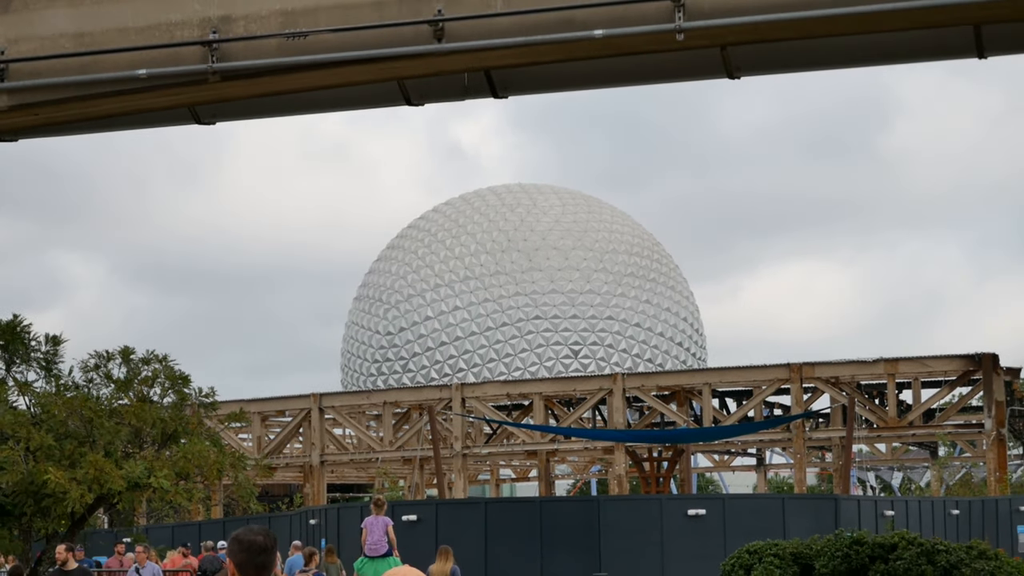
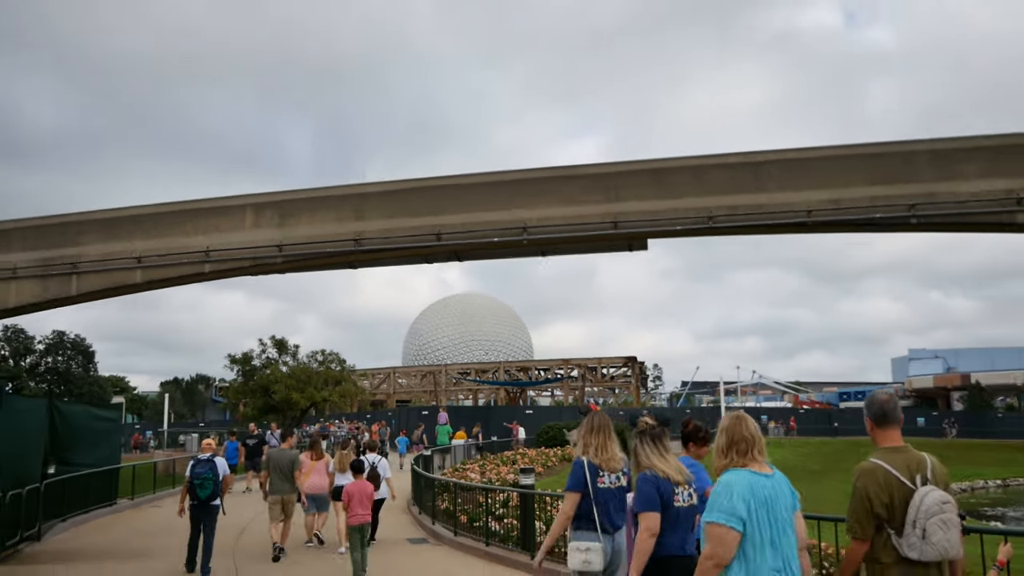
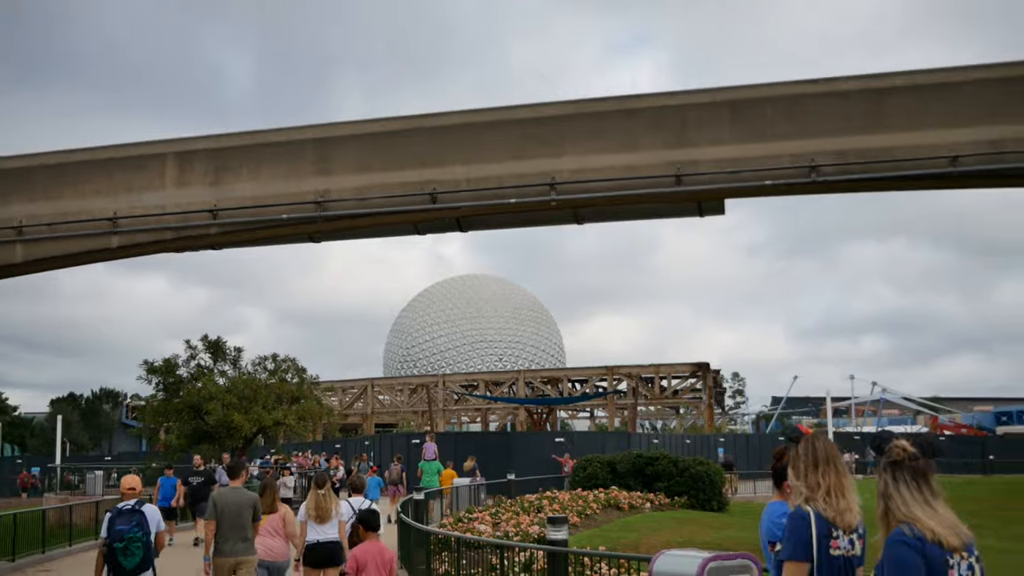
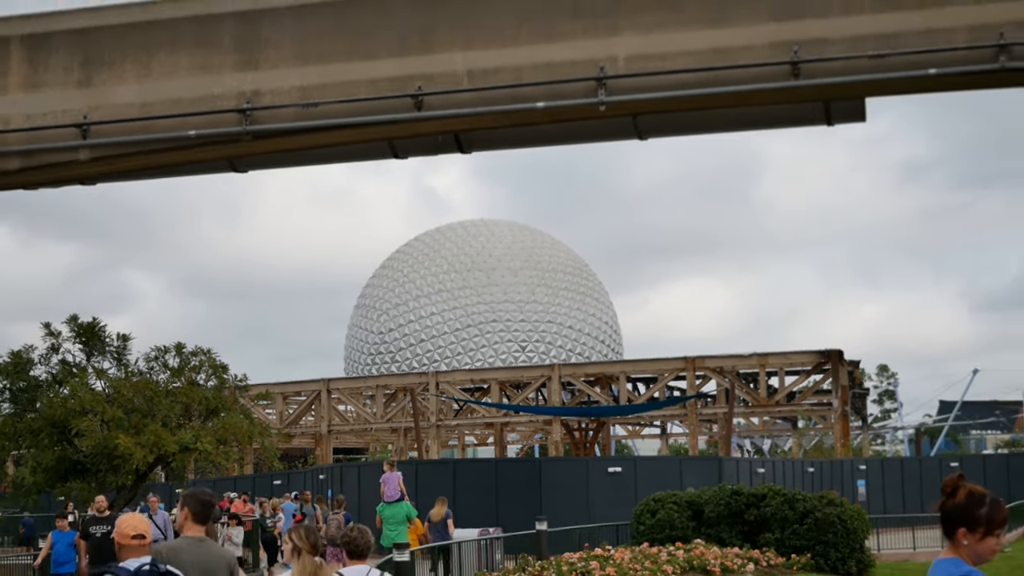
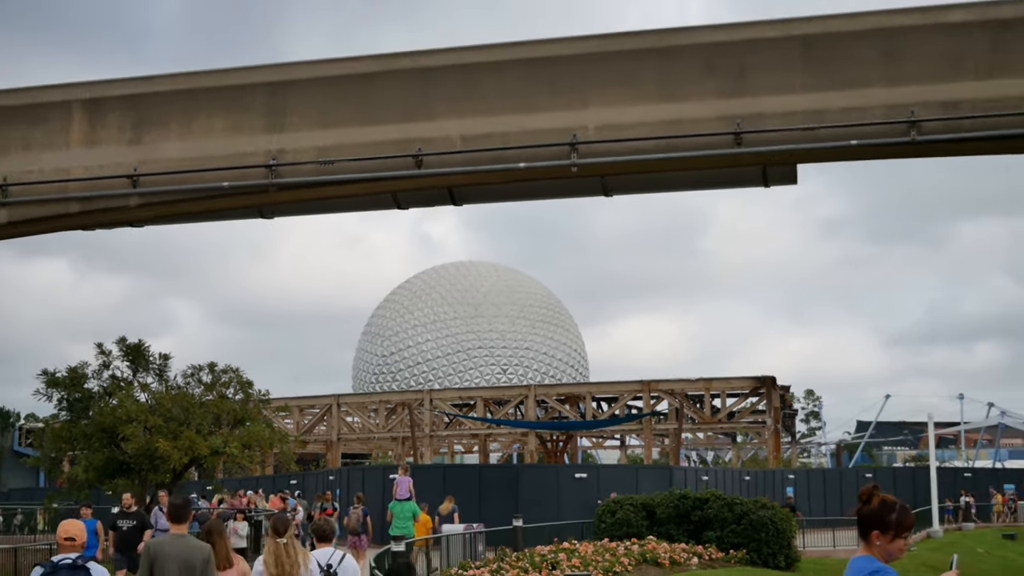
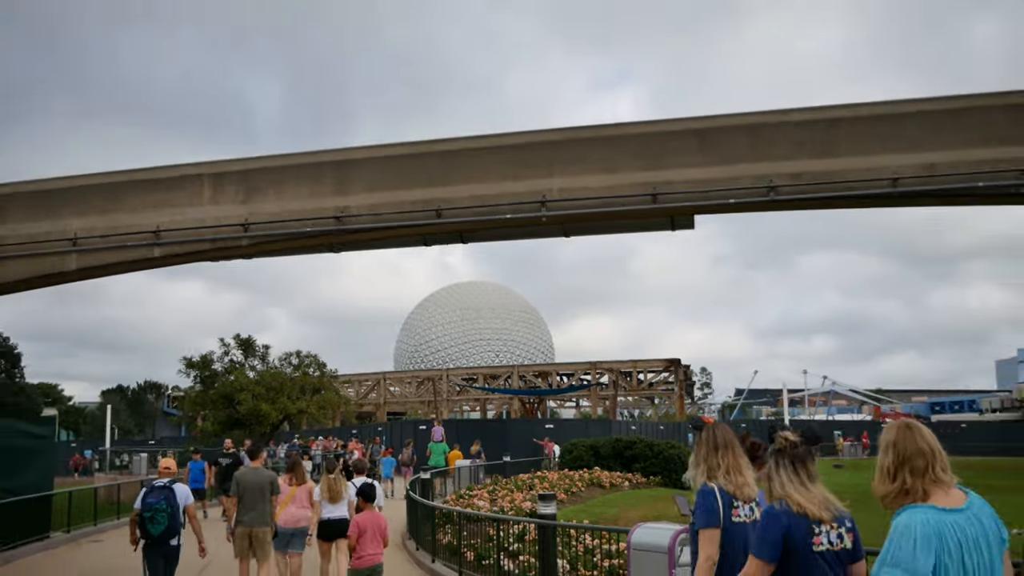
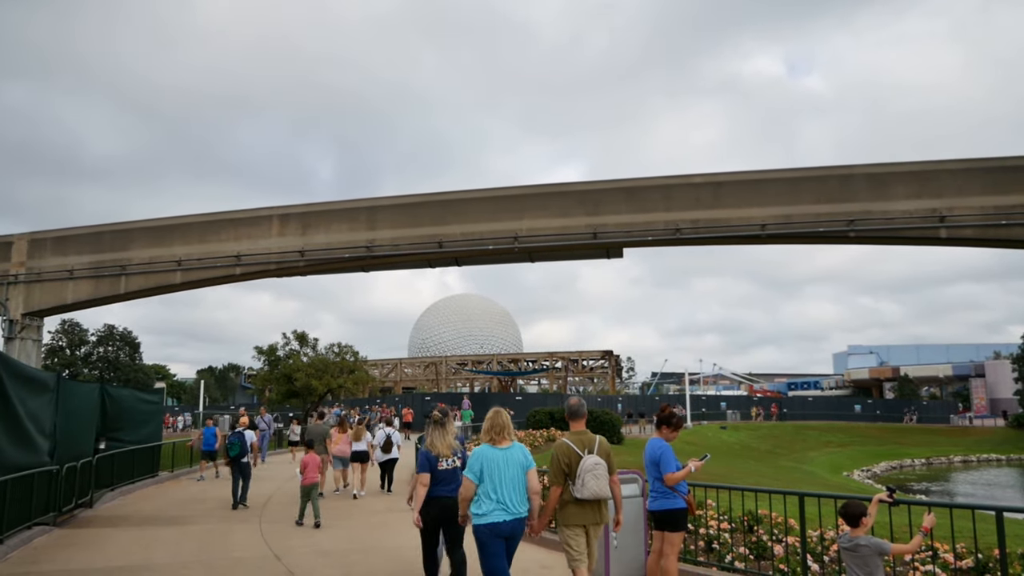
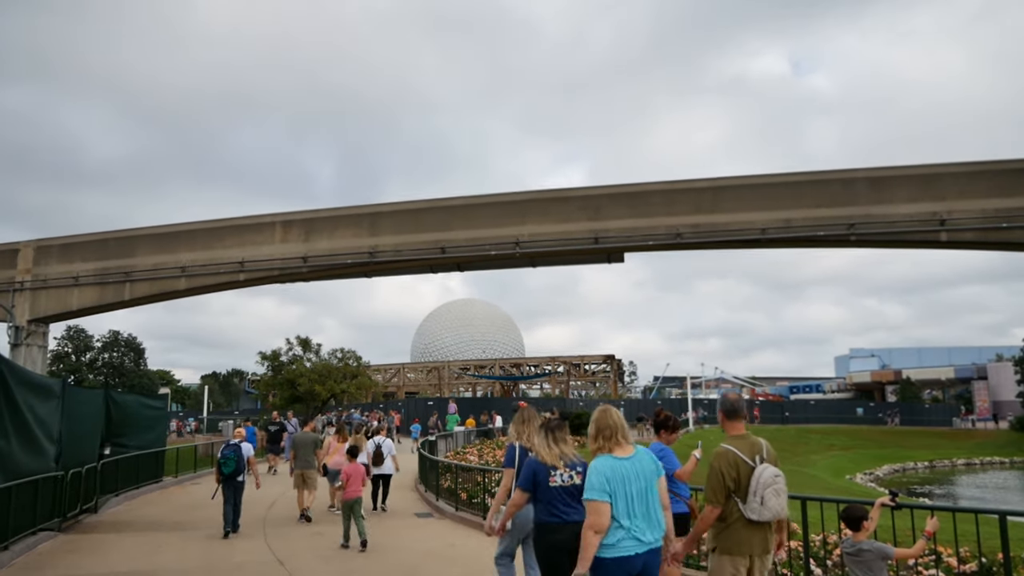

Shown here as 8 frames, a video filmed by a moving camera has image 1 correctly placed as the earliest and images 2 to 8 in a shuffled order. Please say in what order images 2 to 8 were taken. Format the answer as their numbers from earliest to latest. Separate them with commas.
4, 5, 3, 6, 2, 8, 7
